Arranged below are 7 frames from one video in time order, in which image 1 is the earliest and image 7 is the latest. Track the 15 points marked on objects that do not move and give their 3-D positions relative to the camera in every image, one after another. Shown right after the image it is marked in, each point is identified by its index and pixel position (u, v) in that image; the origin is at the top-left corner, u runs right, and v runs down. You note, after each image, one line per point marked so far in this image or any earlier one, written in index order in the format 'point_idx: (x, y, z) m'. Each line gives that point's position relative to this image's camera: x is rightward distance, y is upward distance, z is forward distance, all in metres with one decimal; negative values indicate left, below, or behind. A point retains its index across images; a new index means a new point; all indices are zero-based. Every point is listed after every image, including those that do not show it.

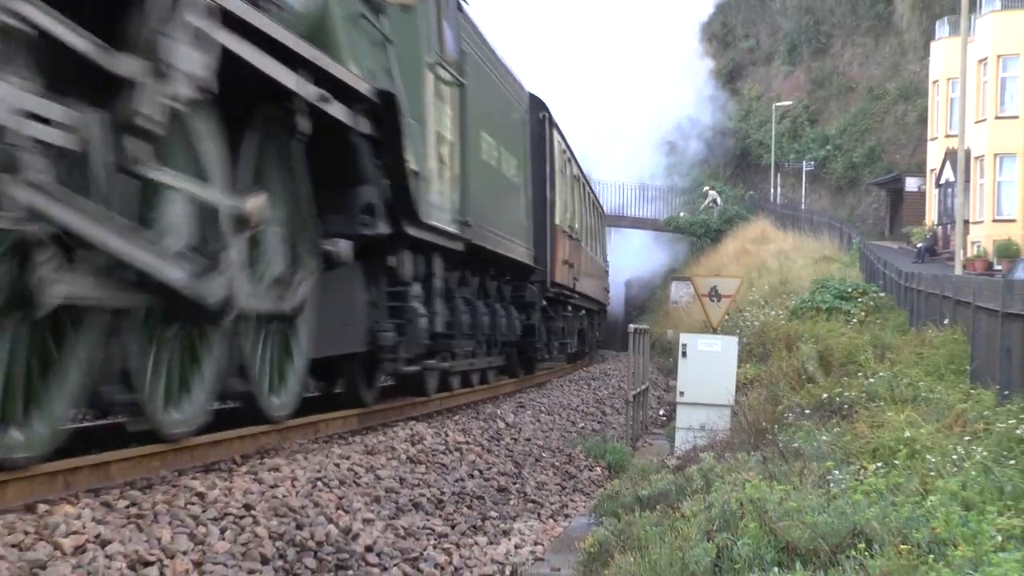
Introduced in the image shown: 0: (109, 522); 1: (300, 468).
0: (-1.6, -0.9, +3.3) m
1: (-1.0, -0.9, +4.3) m
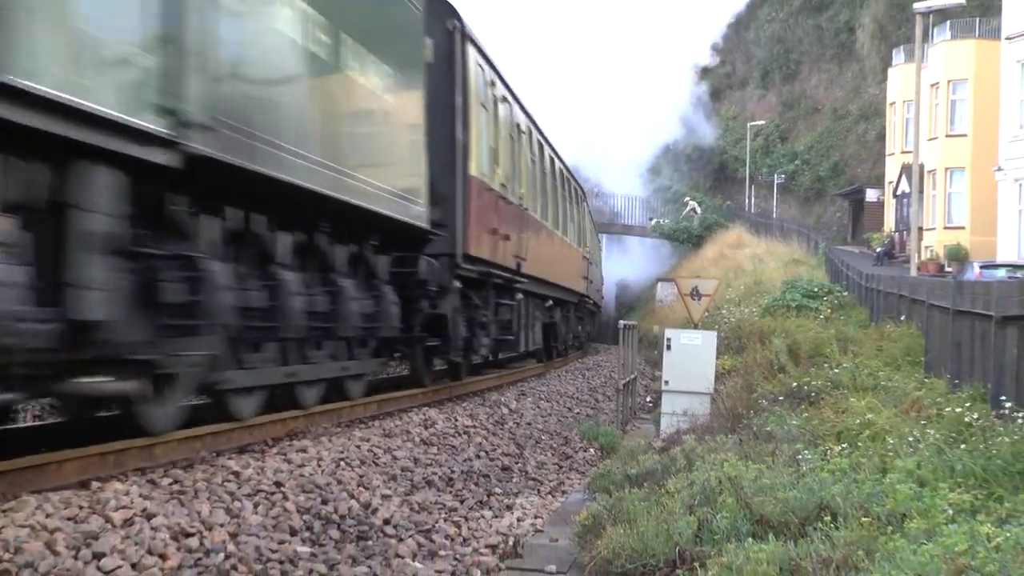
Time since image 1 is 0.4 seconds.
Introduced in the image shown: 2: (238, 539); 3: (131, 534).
0: (-1.6, -0.9, +3.7) m
1: (-1.0, -0.9, +4.7) m
2: (-1.2, -1.1, +3.6) m
3: (-1.6, -1.0, +3.4) m
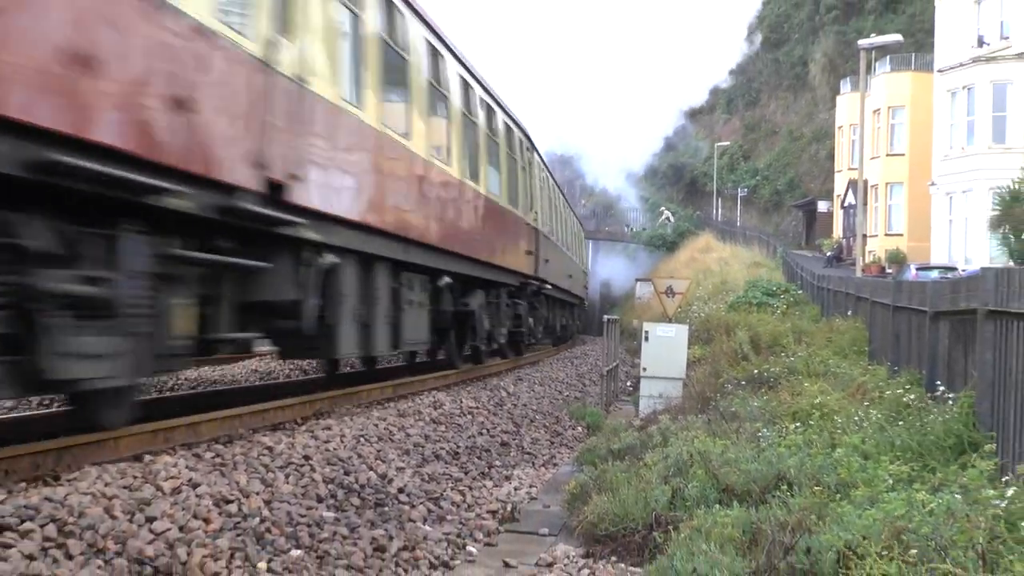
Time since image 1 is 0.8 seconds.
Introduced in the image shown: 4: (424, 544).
0: (-1.6, -0.9, +4.2) m
1: (-1.0, -0.9, +5.2) m
2: (-1.2, -1.1, +4.1) m
3: (-1.6, -1.0, +3.9) m
4: (-0.5, -1.4, +4.4) m
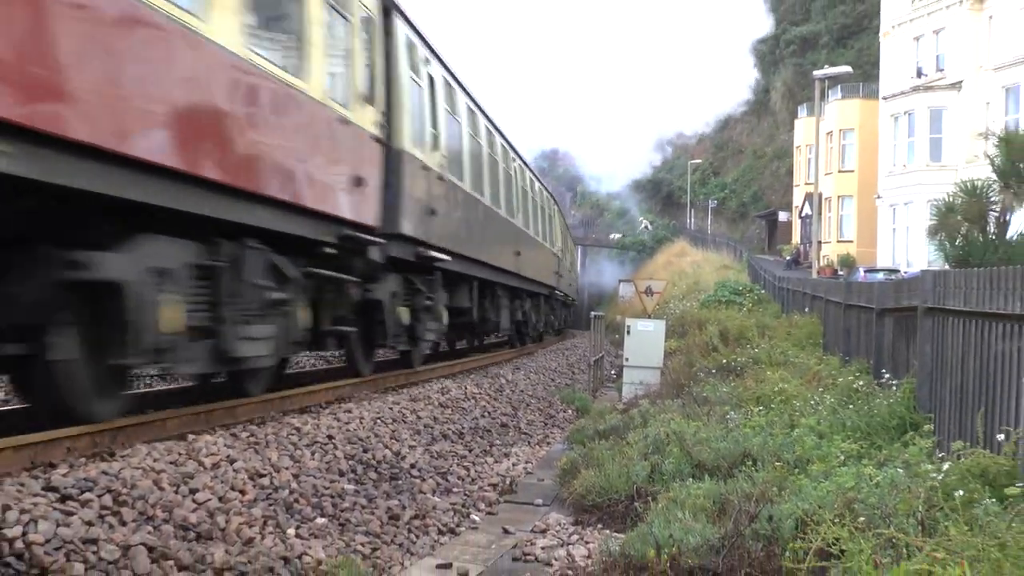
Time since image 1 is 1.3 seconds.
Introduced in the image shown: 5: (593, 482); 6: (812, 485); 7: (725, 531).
0: (-1.6, -0.9, +4.7) m
1: (-1.0, -0.9, +5.8) m
2: (-1.2, -1.1, +4.7) m
3: (-1.6, -1.0, +4.4) m
4: (-0.5, -1.4, +5.0) m
5: (+0.5, -1.2, +5.3) m
6: (+1.6, -1.1, +4.5) m
7: (+1.1, -1.3, +4.3) m
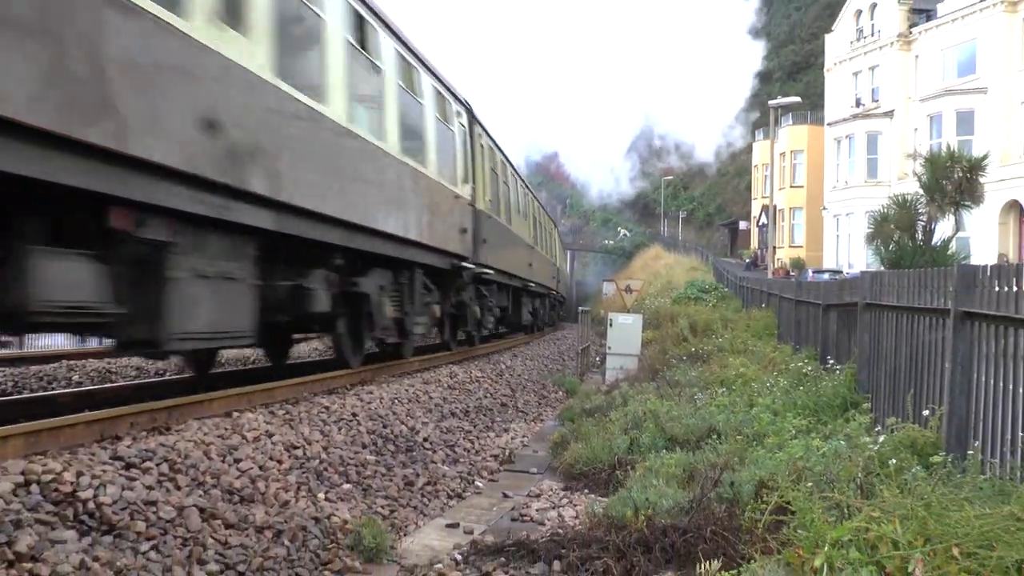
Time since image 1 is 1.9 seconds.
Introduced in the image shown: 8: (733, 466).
0: (-1.6, -0.9, +5.5) m
1: (-1.0, -0.8, +6.5) m
2: (-1.2, -1.1, +5.4) m
3: (-1.6, -1.0, +5.2) m
4: (-0.5, -1.4, +5.7) m
5: (+0.5, -1.2, +6.0) m
6: (+1.6, -1.1, +5.3) m
7: (+1.1, -1.3, +5.0) m
8: (+1.4, -1.1, +5.3) m
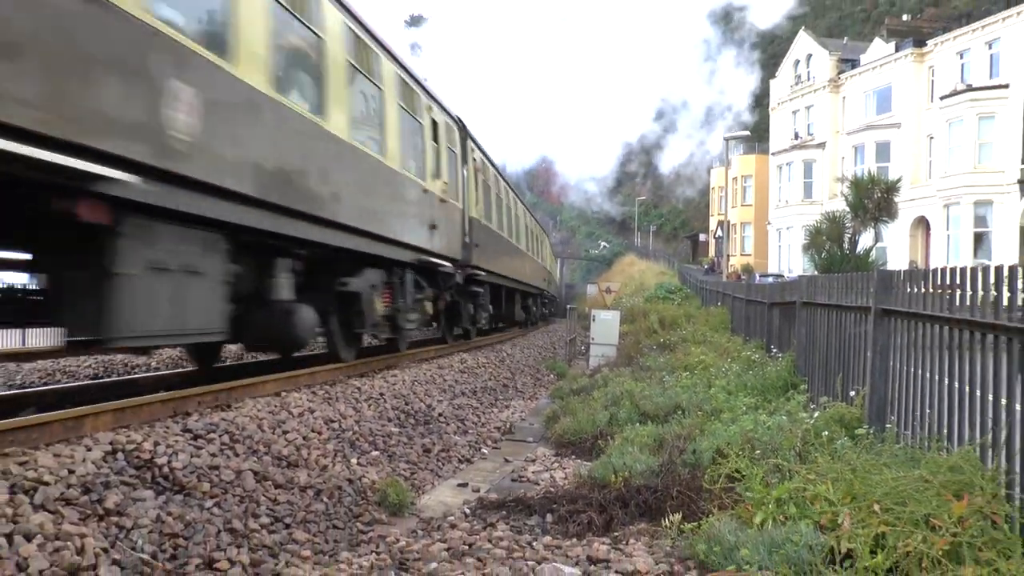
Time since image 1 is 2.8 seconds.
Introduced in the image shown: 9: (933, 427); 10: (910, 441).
0: (-1.6, -0.9, +6.5) m
1: (-1.1, -0.9, +7.6) m
2: (-1.2, -1.1, +6.5) m
3: (-1.6, -1.0, +6.3) m
4: (-0.5, -1.4, +6.8) m
5: (+0.5, -1.2, +7.1) m
6: (+1.6, -1.1, +6.4) m
7: (+1.1, -1.3, +6.2) m
8: (+1.4, -1.2, +6.4) m
9: (+2.6, -0.9, +5.0) m
10: (+2.7, -1.0, +5.7) m
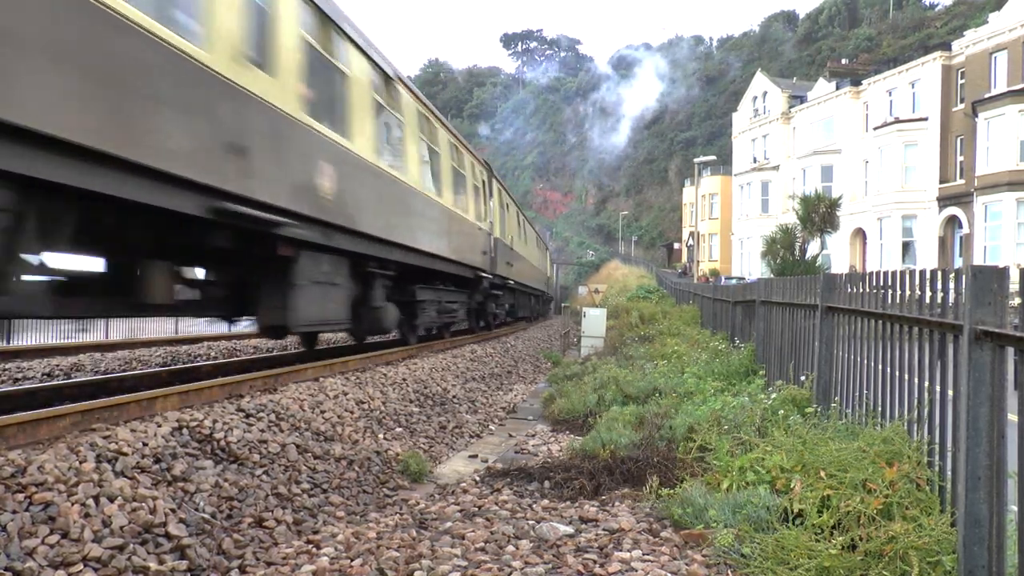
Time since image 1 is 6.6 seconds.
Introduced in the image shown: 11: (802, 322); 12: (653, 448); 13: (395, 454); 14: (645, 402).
0: (-1.6, -0.9, +7.7) m
1: (-1.0, -0.9, +8.7) m
2: (-1.2, -1.1, +7.6) m
3: (-1.6, -1.0, +7.4) m
4: (-0.5, -1.4, +8.0) m
5: (+0.5, -1.2, +8.3) m
6: (+1.7, -1.1, +7.5) m
7: (+1.2, -1.3, +7.3) m
8: (+1.4, -1.2, +7.6) m
9: (+2.7, -0.9, +6.2) m
10: (+2.7, -1.0, +6.8) m
11: (+2.7, -0.3, +7.7) m
12: (+1.2, -1.3, +7.1) m
13: (-1.0, -1.4, +7.1) m
14: (+1.3, -1.1, +7.8) m
